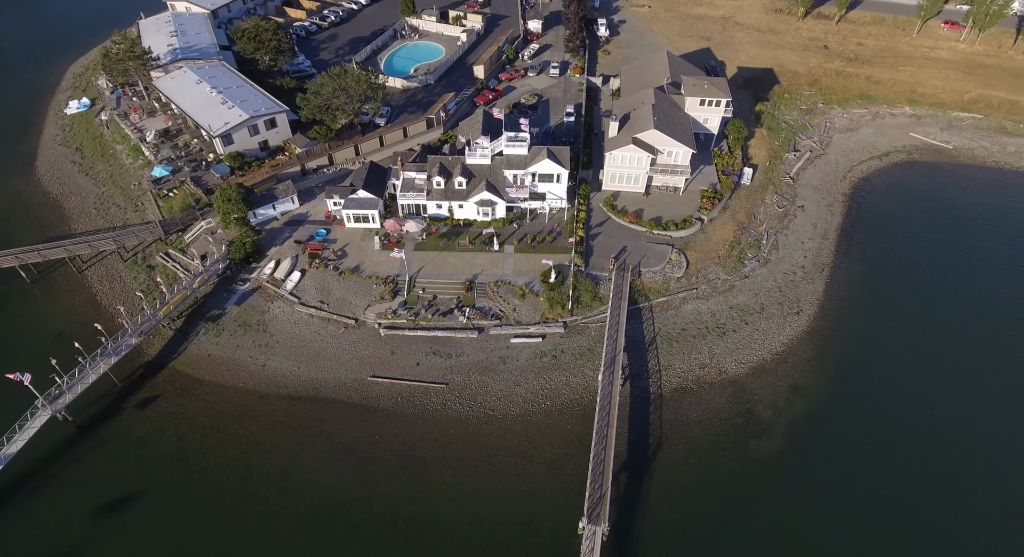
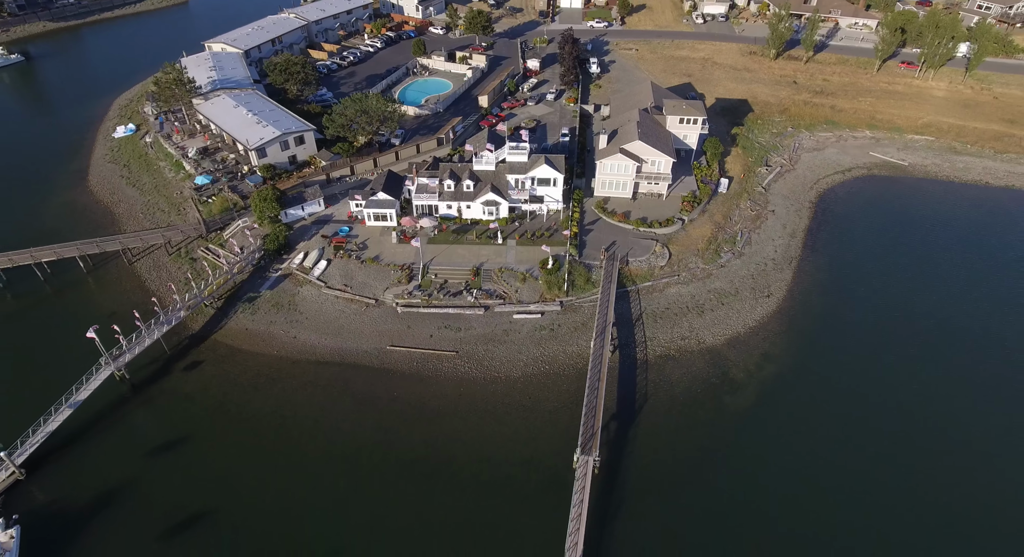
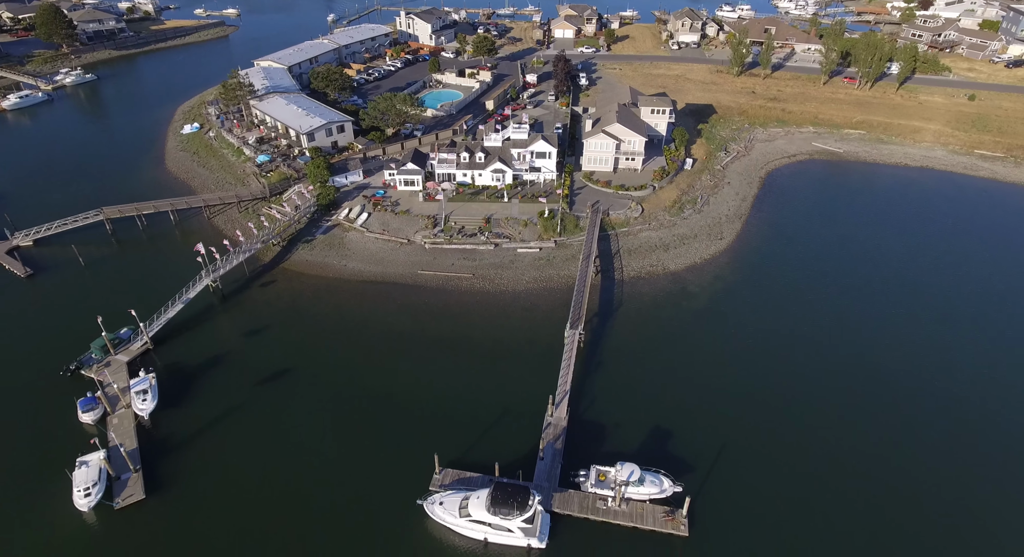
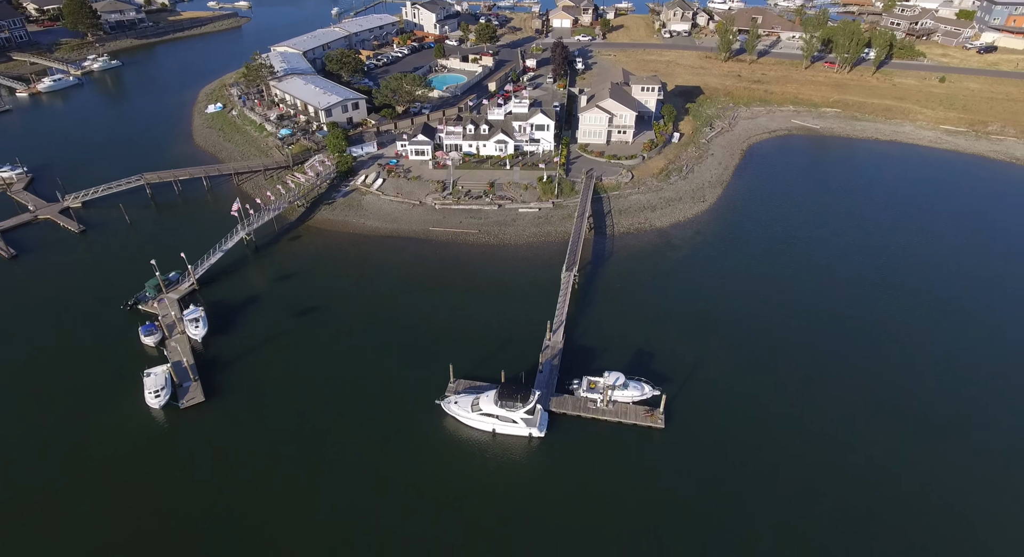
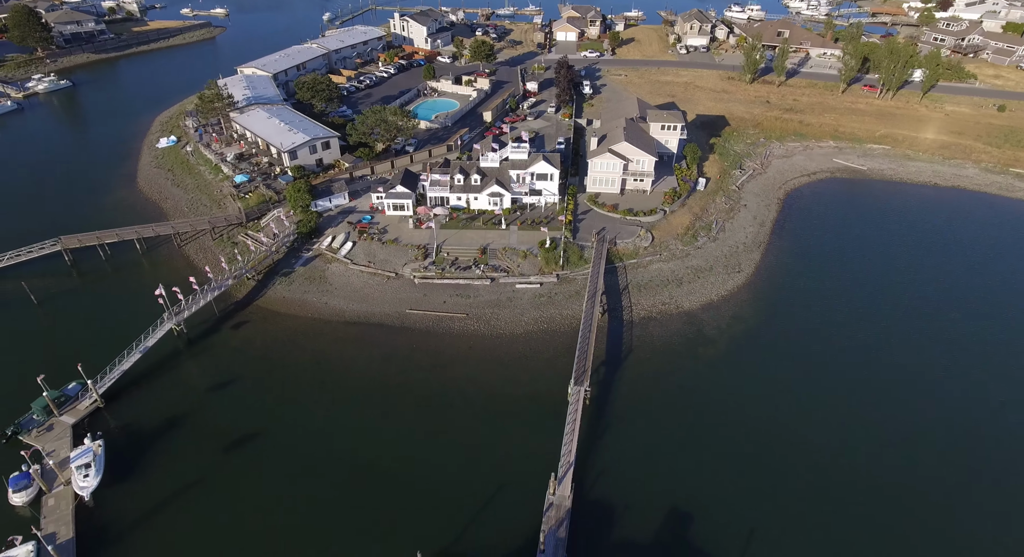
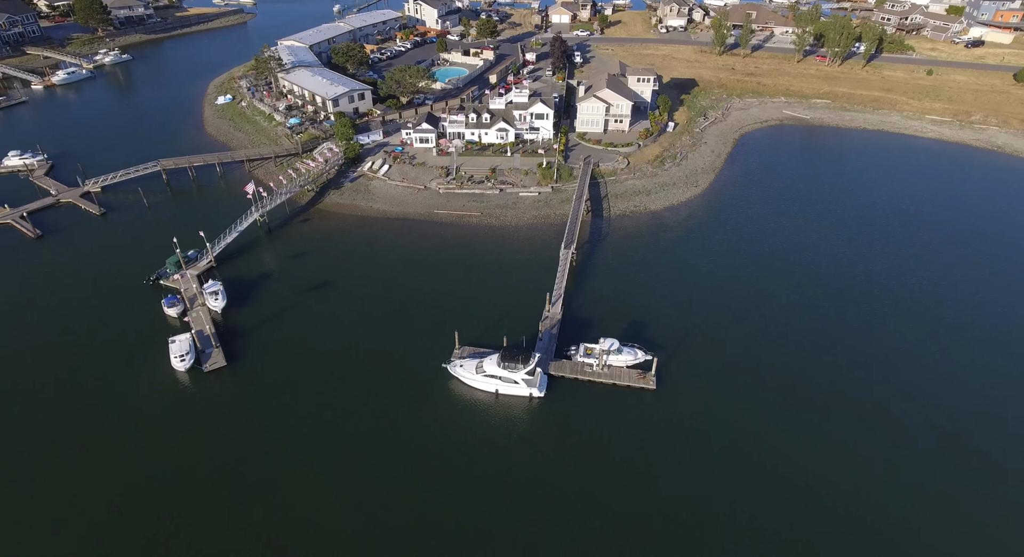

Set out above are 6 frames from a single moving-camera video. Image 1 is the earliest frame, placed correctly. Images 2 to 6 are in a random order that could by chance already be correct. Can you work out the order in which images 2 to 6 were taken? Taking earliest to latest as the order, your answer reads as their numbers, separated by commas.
2, 5, 3, 4, 6
